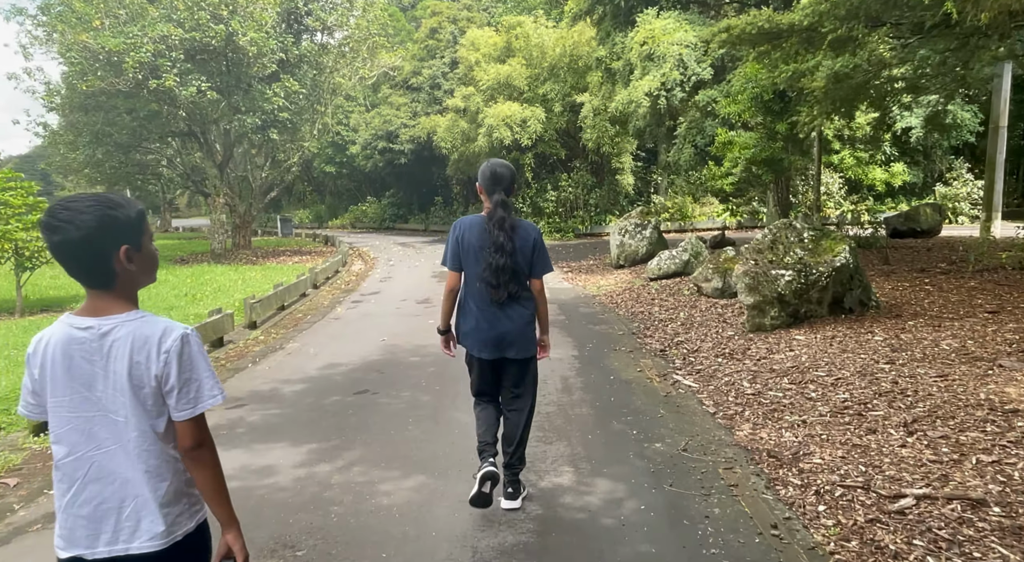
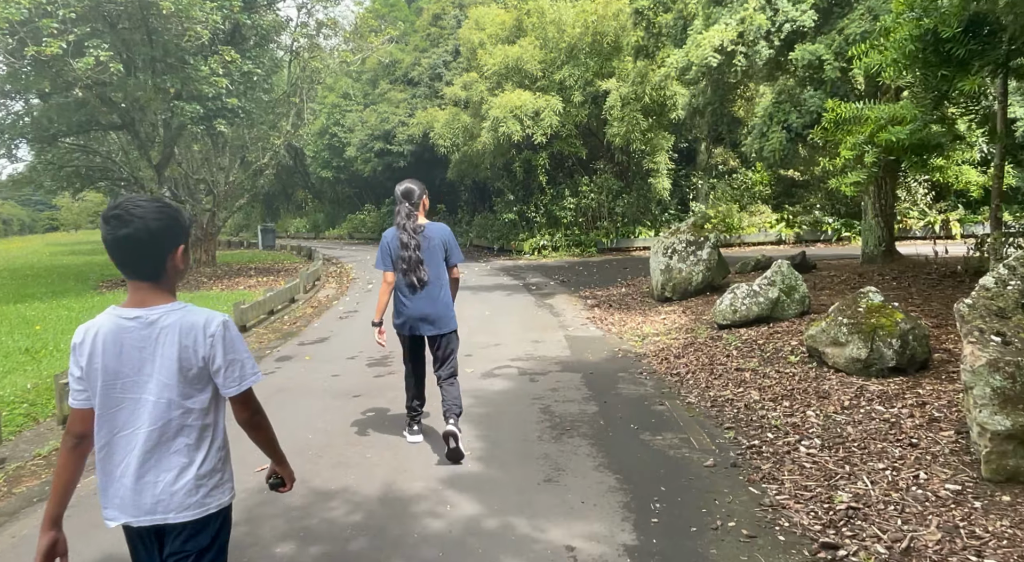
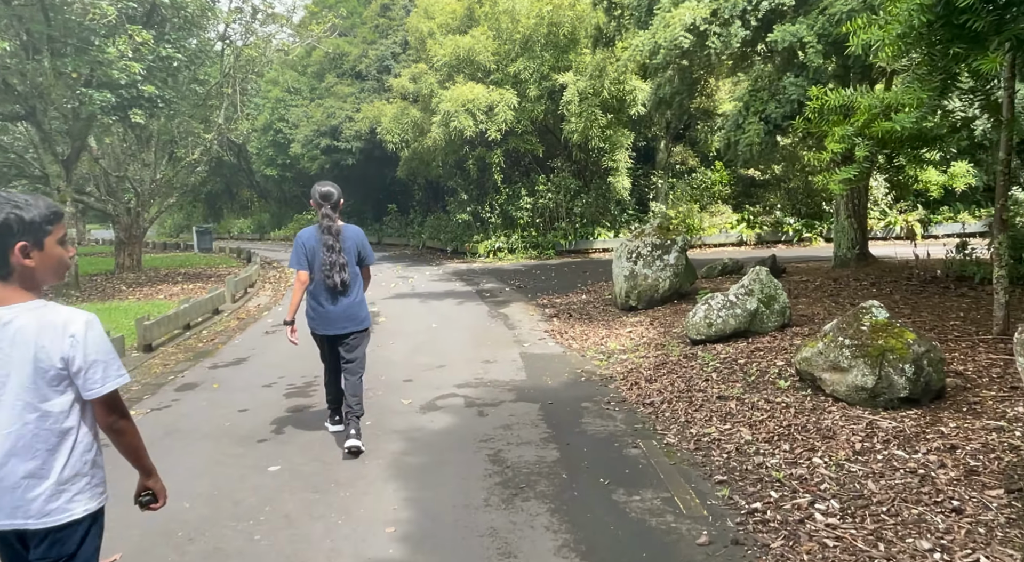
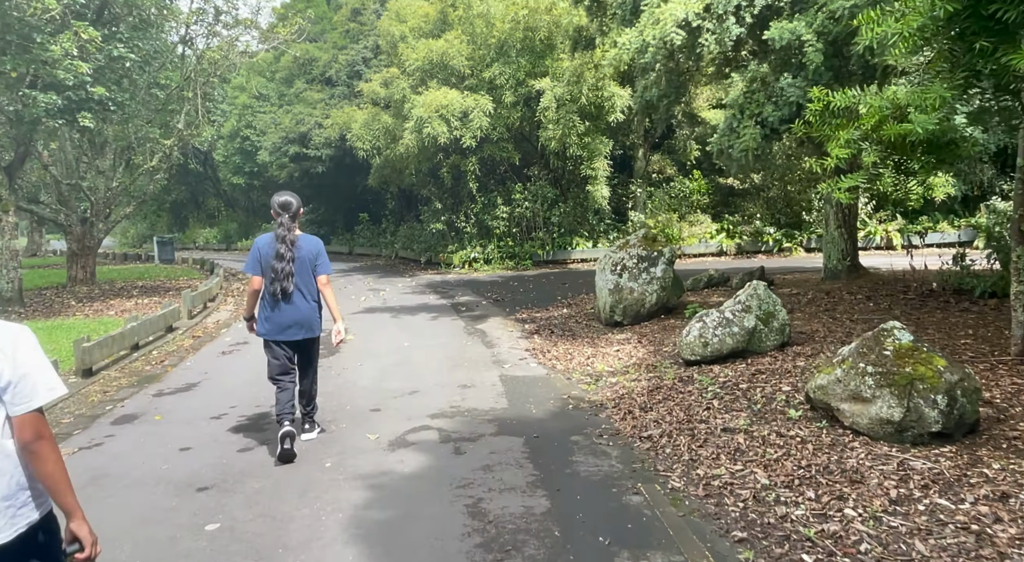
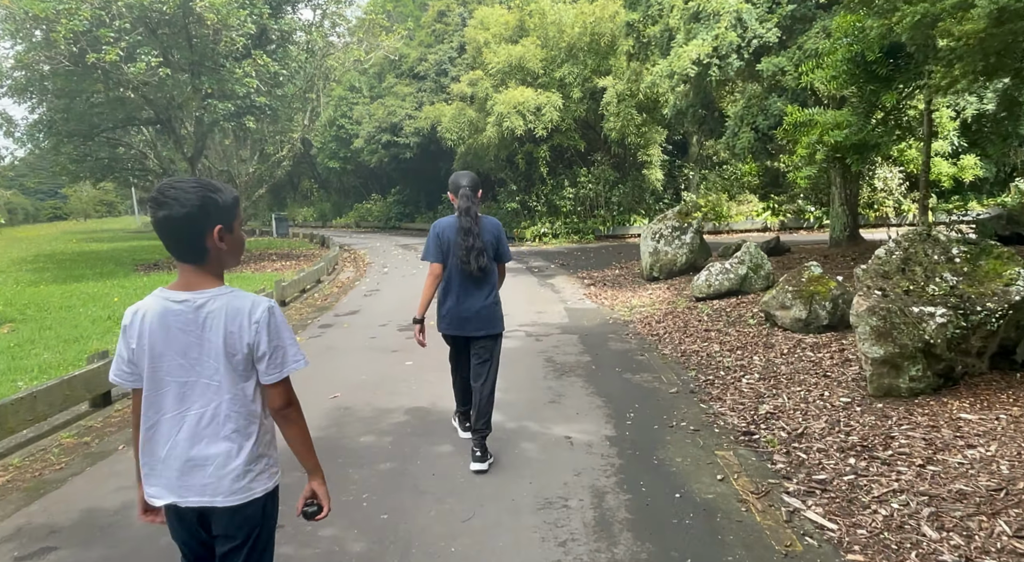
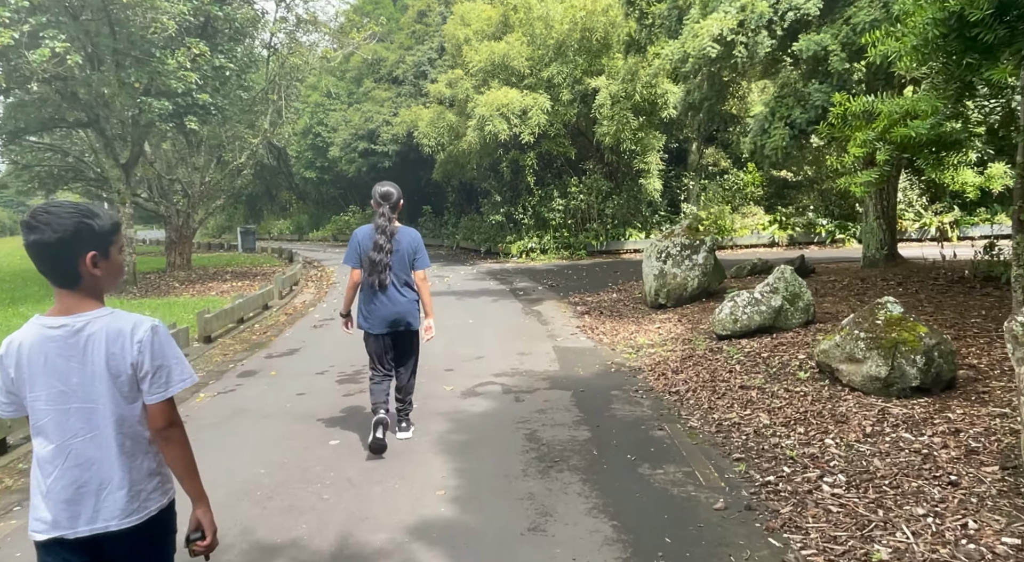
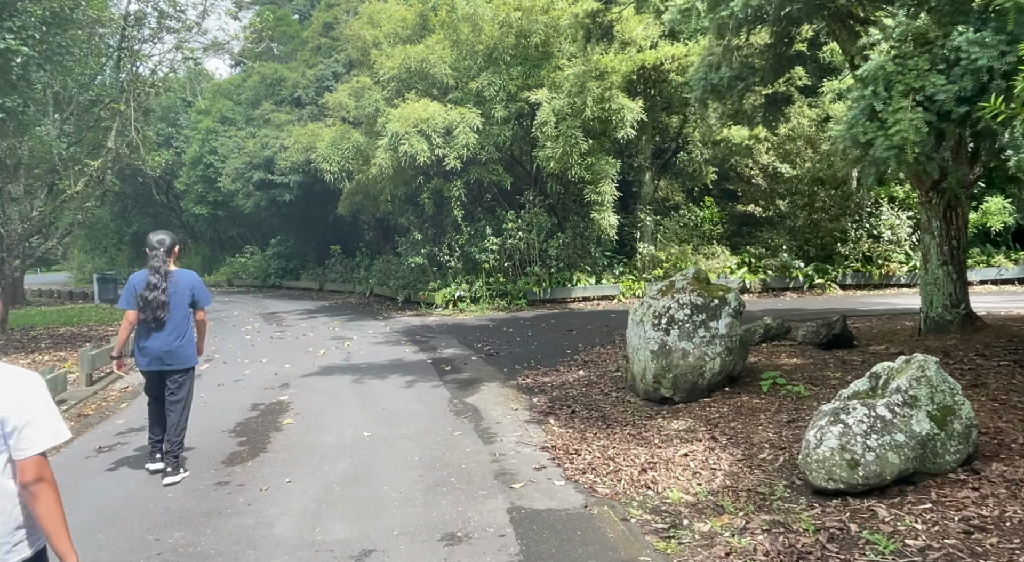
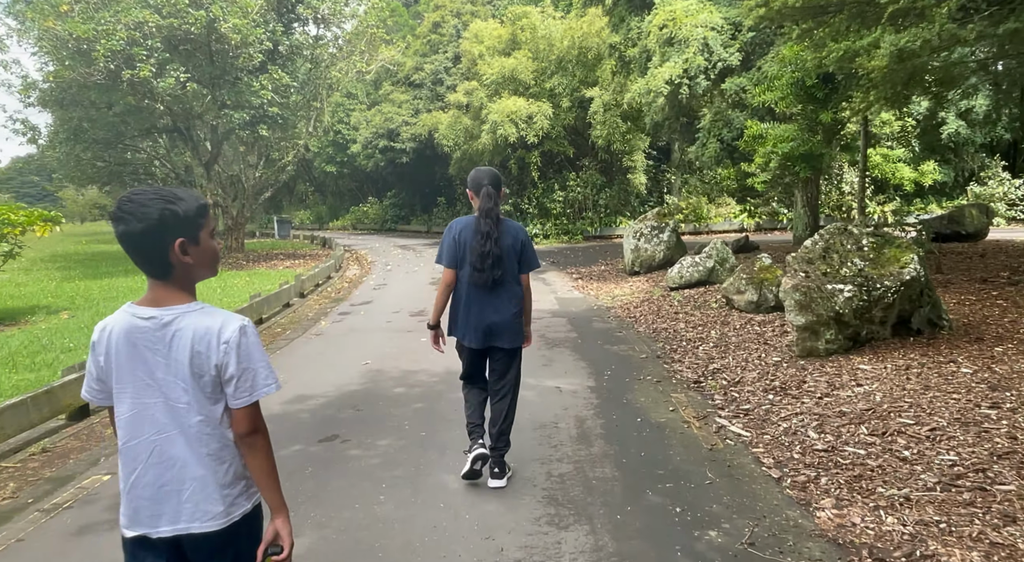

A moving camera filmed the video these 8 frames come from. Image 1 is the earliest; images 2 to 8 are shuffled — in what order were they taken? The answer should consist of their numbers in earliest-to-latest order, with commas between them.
8, 5, 2, 6, 3, 4, 7
